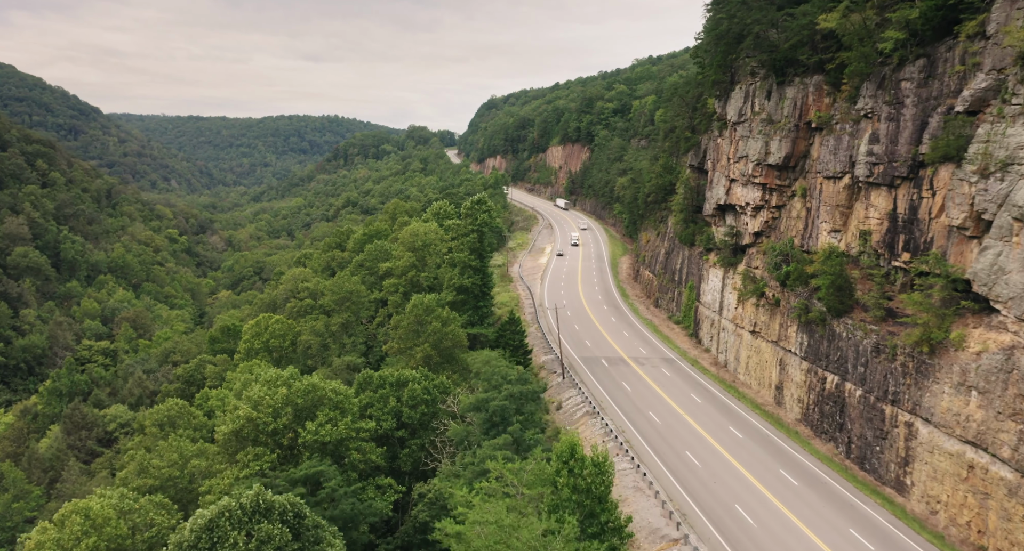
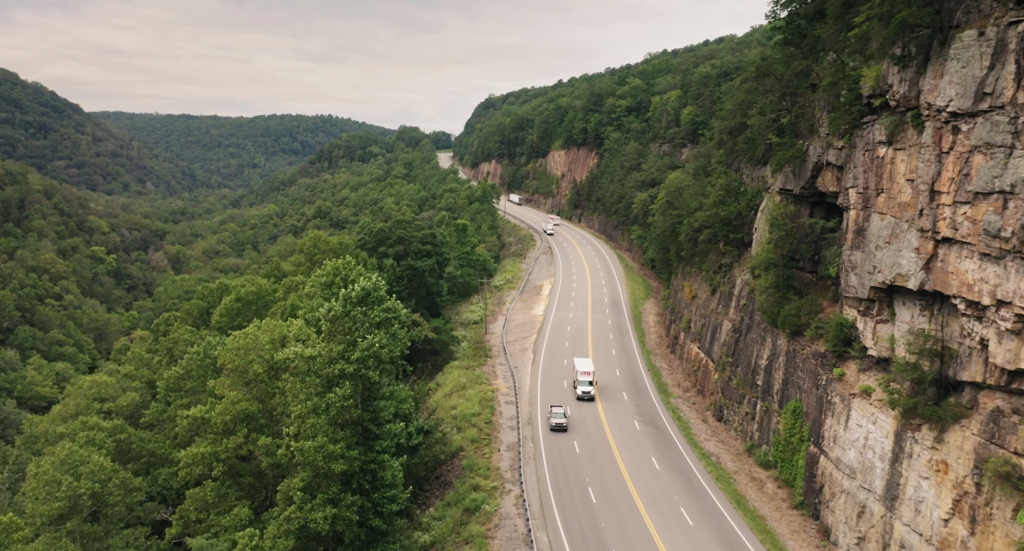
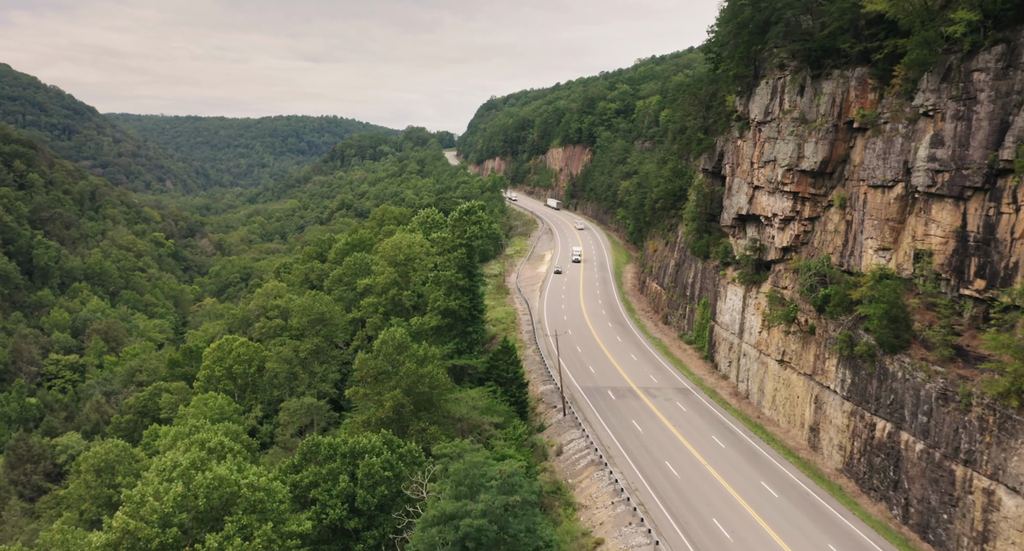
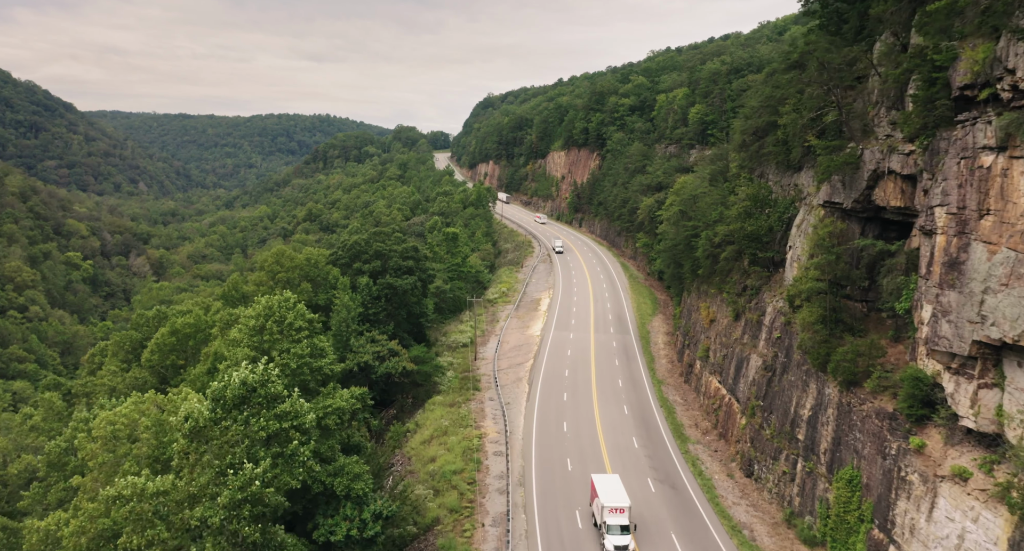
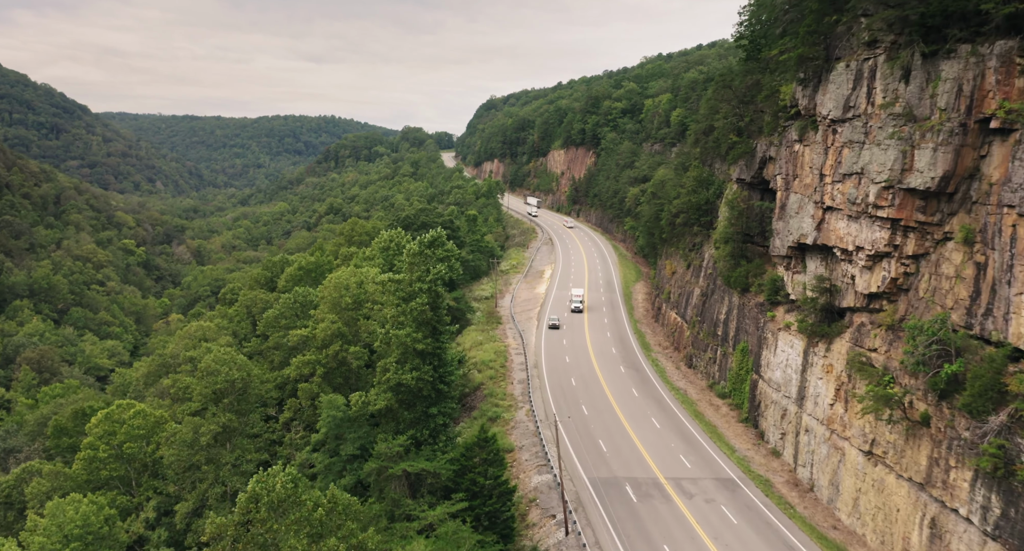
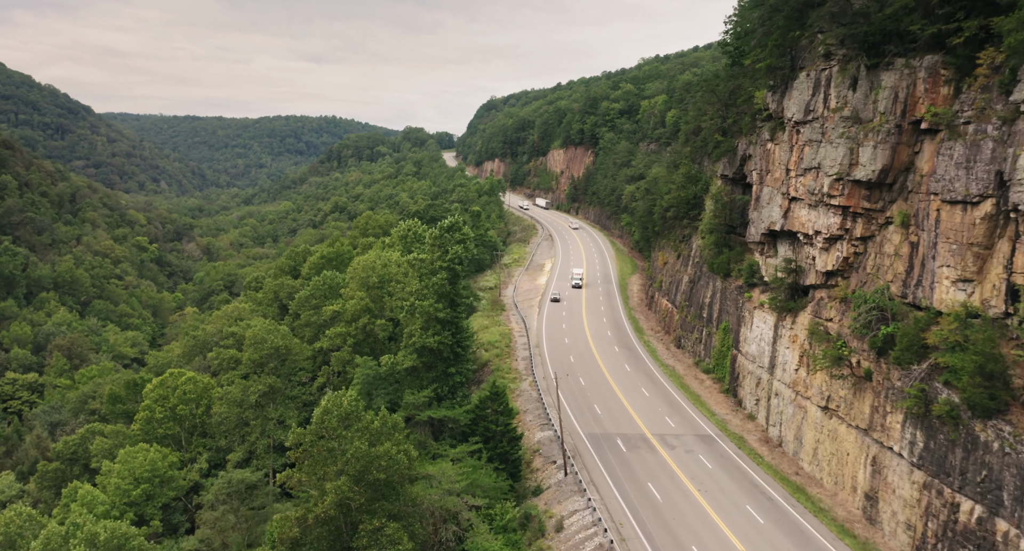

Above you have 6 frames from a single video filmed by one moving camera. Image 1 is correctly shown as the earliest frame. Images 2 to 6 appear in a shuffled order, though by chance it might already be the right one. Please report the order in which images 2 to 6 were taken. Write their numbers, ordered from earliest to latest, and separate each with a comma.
3, 6, 5, 2, 4
